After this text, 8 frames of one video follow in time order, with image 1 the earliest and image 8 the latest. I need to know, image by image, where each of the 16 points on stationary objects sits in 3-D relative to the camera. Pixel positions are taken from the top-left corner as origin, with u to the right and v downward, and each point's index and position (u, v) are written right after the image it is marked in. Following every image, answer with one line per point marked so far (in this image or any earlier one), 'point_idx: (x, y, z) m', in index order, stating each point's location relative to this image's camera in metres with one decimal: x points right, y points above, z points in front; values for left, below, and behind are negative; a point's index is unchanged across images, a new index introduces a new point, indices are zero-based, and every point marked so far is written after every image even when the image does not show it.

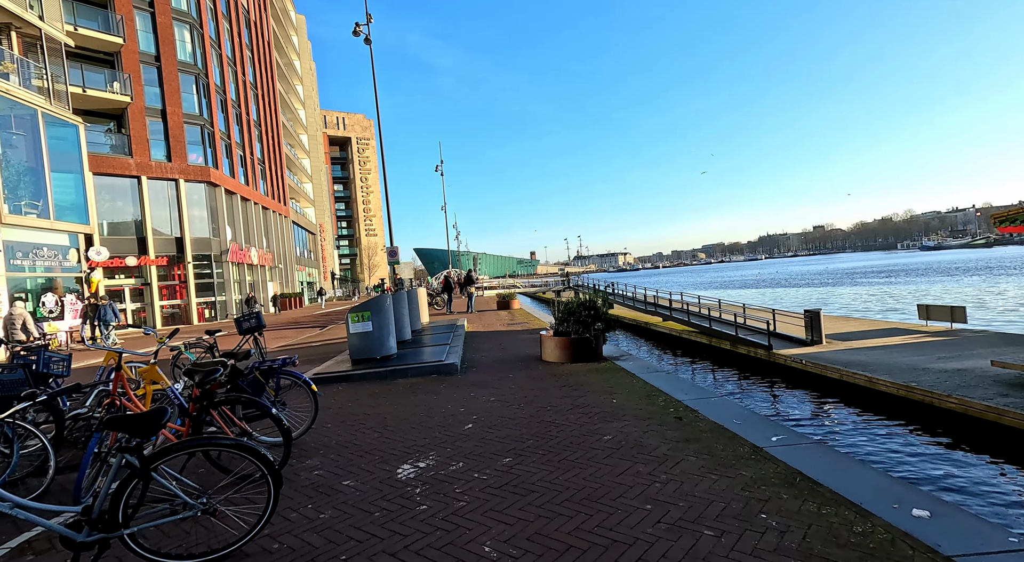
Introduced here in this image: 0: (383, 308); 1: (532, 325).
0: (-1.8, -0.4, +8.1) m
1: (+0.5, -1.0, +12.5) m
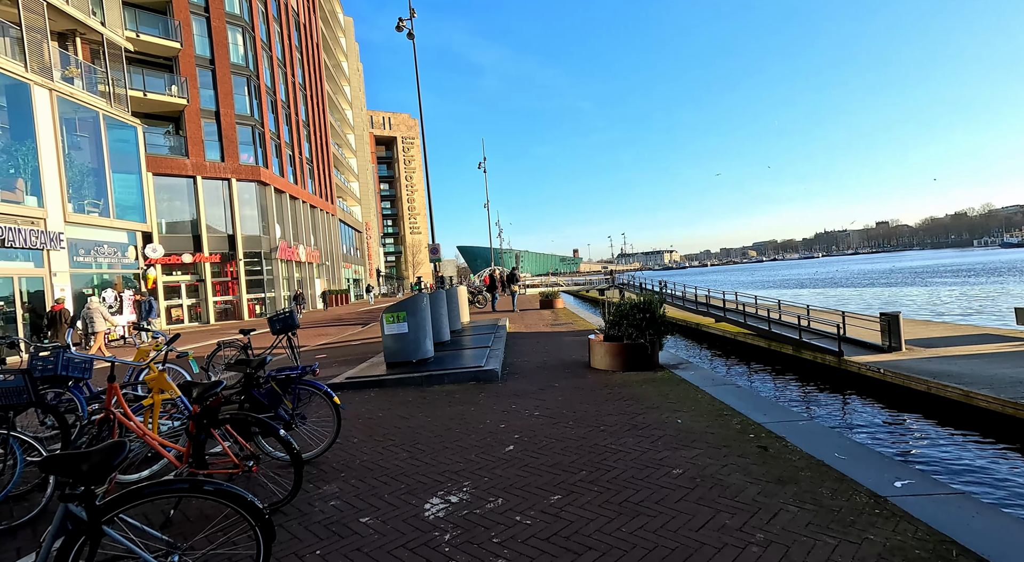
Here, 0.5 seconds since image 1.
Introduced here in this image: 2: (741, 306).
0: (-1.2, -0.3, +7.6) m
1: (+1.4, -1.0, +11.8) m
2: (+6.0, -0.7, +15.5) m
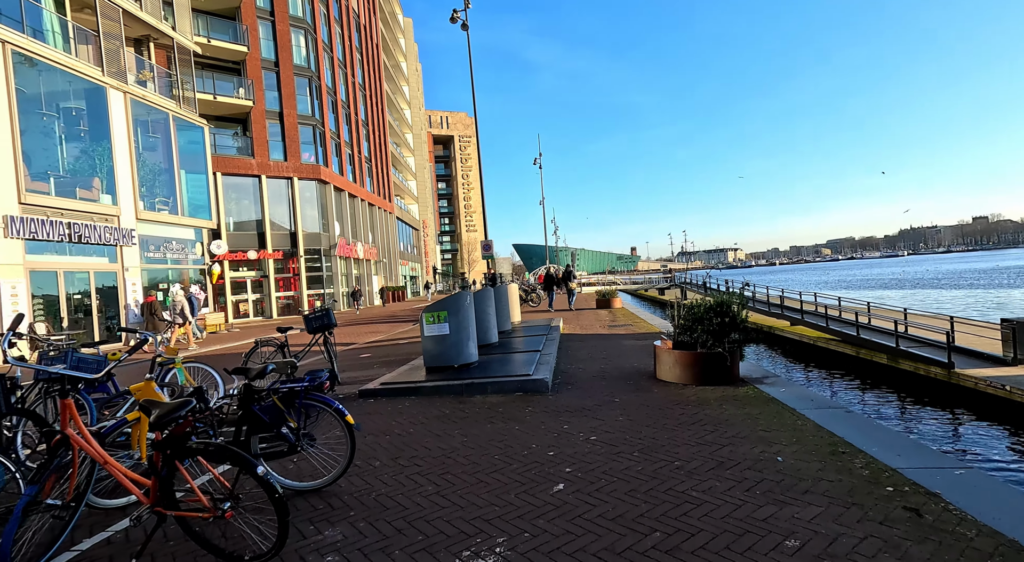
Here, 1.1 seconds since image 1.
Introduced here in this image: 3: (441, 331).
0: (-0.6, -0.3, +6.9) m
1: (+2.4, -0.9, +10.8) m
2: (+7.4, -0.7, +14.0) m
3: (-0.8, -0.6, +6.8) m
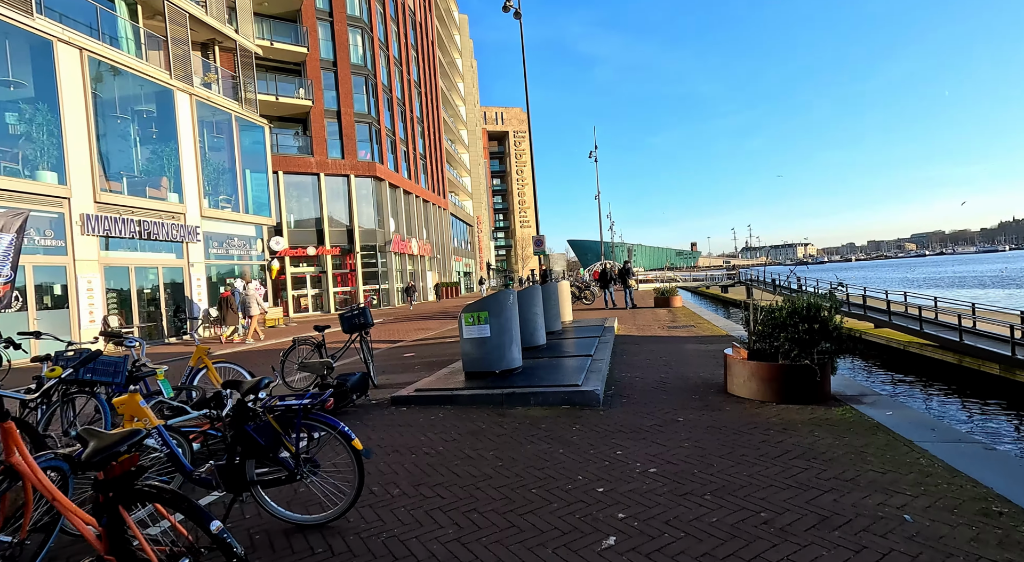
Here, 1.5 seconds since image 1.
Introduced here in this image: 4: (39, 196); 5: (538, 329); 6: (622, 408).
0: (-0.1, -0.3, +6.2) m
1: (+3.2, -0.9, +9.8) m
2: (+8.5, -0.6, +12.6) m
3: (-0.3, -0.6, +6.2) m
4: (-12.0, +2.2, +15.4) m
5: (+0.4, -0.7, +8.4) m
6: (+0.9, -1.1, +4.9) m
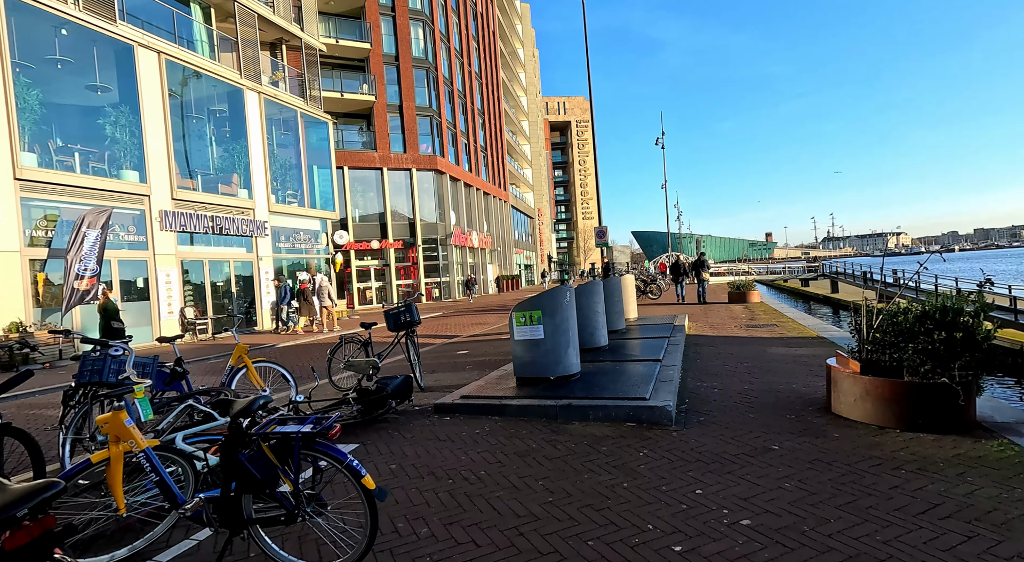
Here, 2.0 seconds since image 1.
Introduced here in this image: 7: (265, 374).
0: (+0.5, -0.2, +5.5) m
1: (+4.1, -0.8, +8.8) m
2: (+9.7, -0.5, +11.0) m
3: (+0.2, -0.5, +5.6) m
4: (-10.4, +2.3, +15.8) m
5: (+1.2, -0.6, +7.7) m
6: (+1.3, -1.0, +4.2) m
7: (-2.5, -0.9, +5.9) m
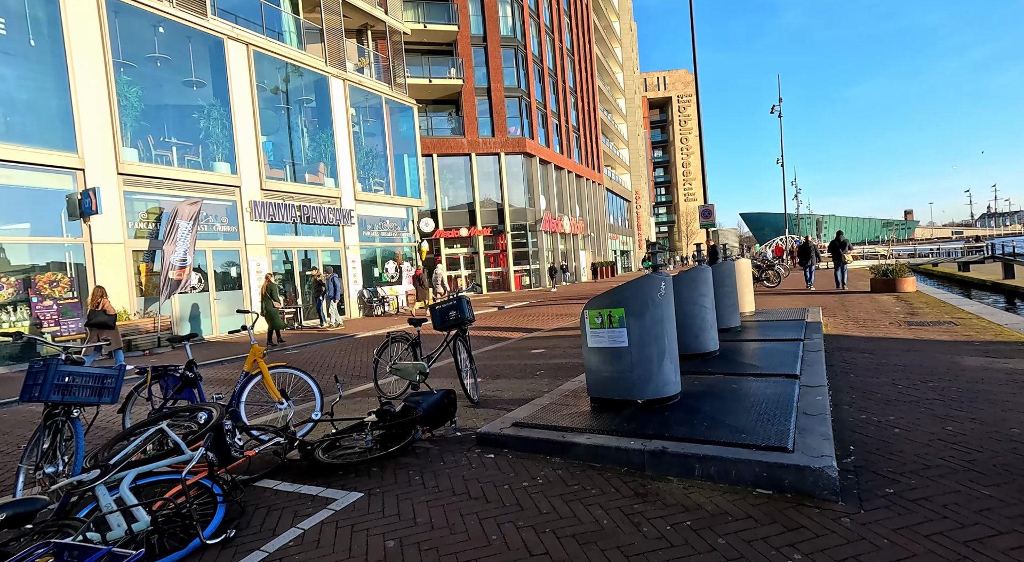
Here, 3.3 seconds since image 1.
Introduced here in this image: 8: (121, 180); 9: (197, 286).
0: (+1.0, -0.1, +3.9) m
1: (+5.1, -0.6, +6.6) m
2: (+10.9, -0.2, +7.8) m
3: (+0.7, -0.4, +4.0) m
4: (-8.1, +2.6, +15.8) m
5: (+2.0, -0.5, +6.0) m
6: (+1.6, -1.0, +2.5) m
7: (-1.9, -0.8, +4.8) m
8: (-9.3, +2.4, +13.7) m
9: (-7.7, -0.1, +14.3) m
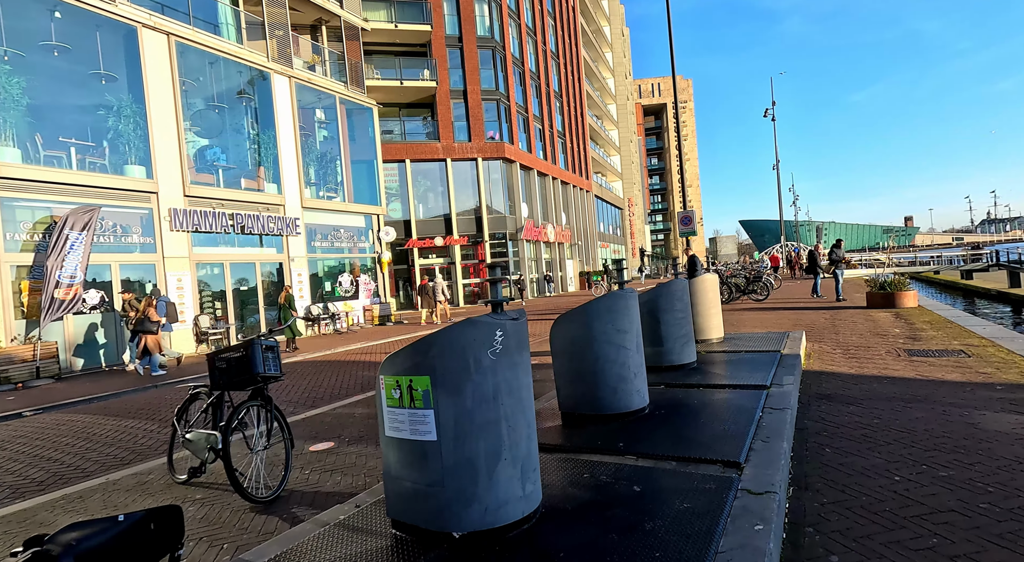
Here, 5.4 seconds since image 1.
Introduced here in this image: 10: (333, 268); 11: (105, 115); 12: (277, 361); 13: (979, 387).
0: (-0.2, -0.3, +2.2) m
1: (+3.9, -0.8, +4.9) m
2: (+9.8, -0.4, +6.1) m
3: (-0.4, -0.6, +2.3) m
4: (-9.3, +2.2, +14.2) m
5: (+0.8, -0.7, +4.3) m
6: (+0.4, -1.1, +0.8) m
7: (-3.0, -1.1, +3.1) m
8: (-10.4, +2.0, +12.1) m
9: (-8.8, -0.5, +12.6) m
10: (-6.0, +0.4, +19.8) m
11: (-9.2, +3.8, +13.5) m
12: (-1.6, -0.5, +3.7) m
13: (+4.4, -0.8, +5.6) m
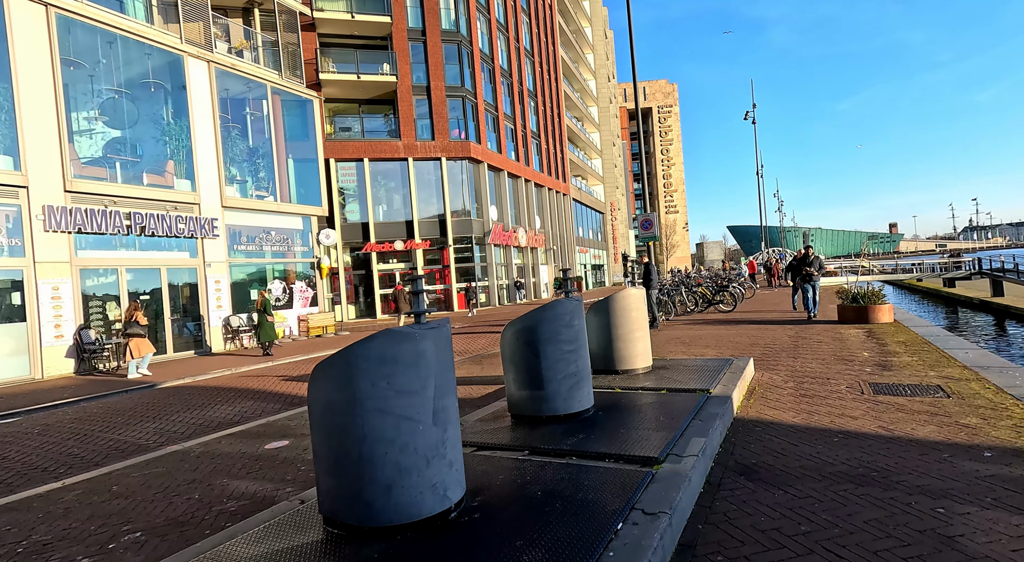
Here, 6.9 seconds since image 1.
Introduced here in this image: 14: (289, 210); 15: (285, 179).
0: (-1.5, -0.5, +0.6) m
1: (+2.6, -1.0, +3.3) m
2: (+8.4, -0.6, +4.7) m
3: (-1.7, -0.8, +0.6) m
4: (-10.9, +2.0, +12.3) m
5: (-0.5, -0.9, +2.6) m
6: (-0.9, -1.3, -0.9) m
7: (-4.3, -1.2, +1.4) m
8: (-11.9, +1.8, +10.2) m
9: (-10.3, -0.7, +10.8) m
10: (-7.6, +0.2, +18.0) m
11: (-10.8, +3.6, +11.6) m
12: (-2.9, -0.6, +2.0) m
13: (+3.0, -1.0, +4.0) m
14: (-7.7, +2.5, +21.3) m
15: (-7.7, +3.4, +20.3) m
